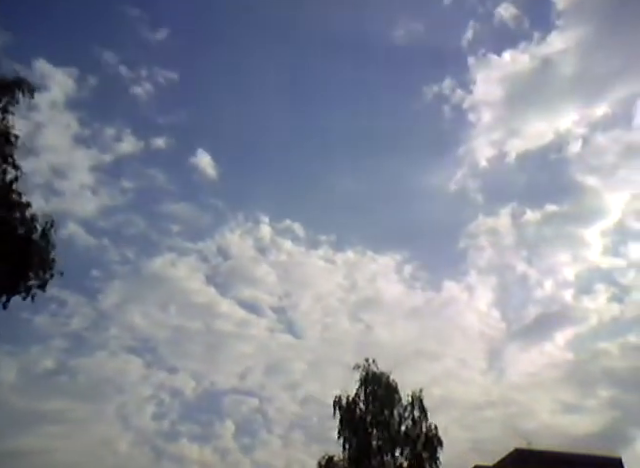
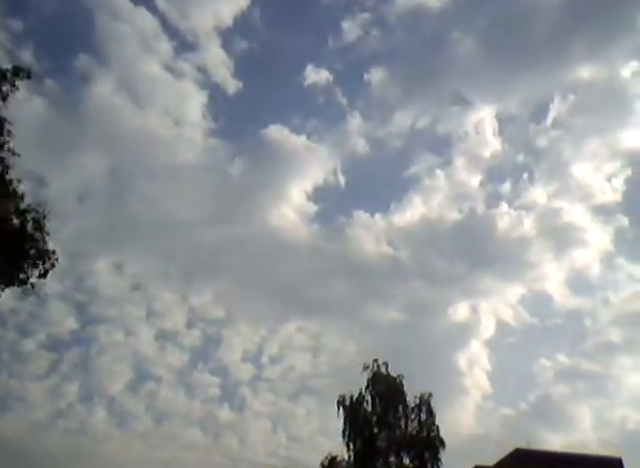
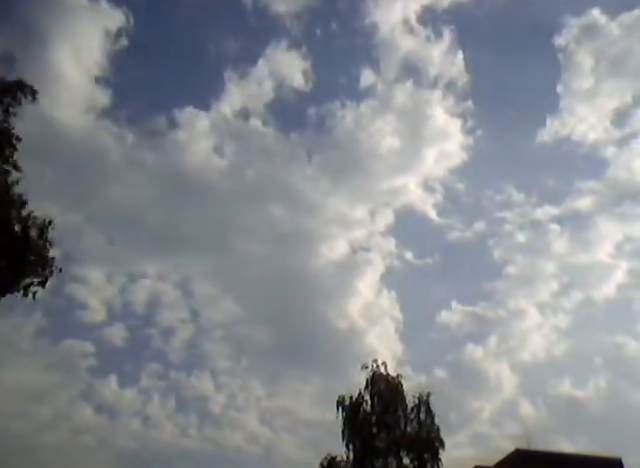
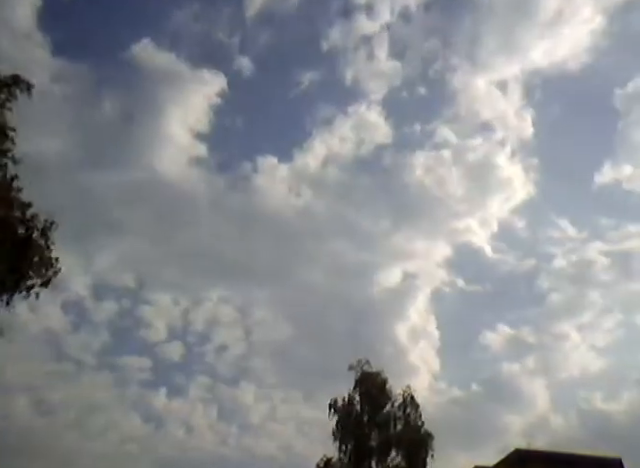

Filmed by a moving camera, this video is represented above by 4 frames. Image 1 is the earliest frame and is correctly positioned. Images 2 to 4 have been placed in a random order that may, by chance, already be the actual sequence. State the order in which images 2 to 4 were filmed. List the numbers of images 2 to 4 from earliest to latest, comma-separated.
2, 4, 3
